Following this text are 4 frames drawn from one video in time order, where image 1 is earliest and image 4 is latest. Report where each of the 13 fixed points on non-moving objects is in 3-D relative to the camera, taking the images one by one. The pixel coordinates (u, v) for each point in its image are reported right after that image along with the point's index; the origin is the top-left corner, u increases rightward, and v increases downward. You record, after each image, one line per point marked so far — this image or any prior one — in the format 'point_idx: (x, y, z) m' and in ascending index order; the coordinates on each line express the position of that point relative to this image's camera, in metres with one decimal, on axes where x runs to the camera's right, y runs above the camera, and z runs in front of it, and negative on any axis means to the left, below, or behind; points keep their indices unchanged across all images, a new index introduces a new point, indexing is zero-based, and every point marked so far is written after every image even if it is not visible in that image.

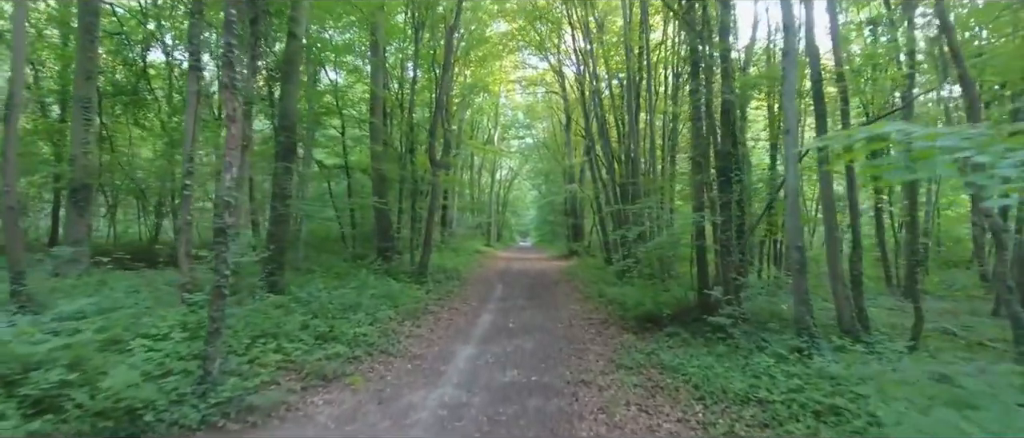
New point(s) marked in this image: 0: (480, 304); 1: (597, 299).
0: (-0.9, -2.4, +15.5) m
1: (+2.5, -2.3, +16.2) m
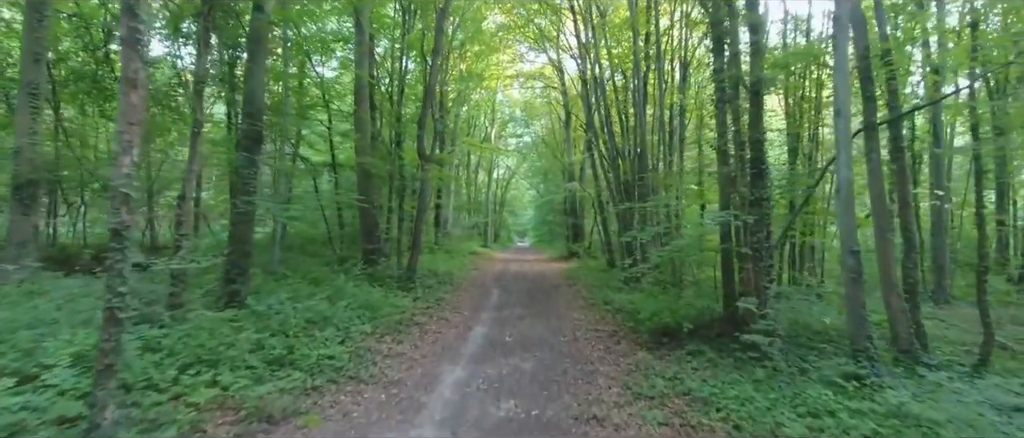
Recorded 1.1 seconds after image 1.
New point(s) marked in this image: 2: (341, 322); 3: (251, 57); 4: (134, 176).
0: (-1.0, -2.3, +14.0) m
1: (+2.4, -2.3, +14.6) m
2: (-2.9, -1.8, +9.5) m
3: (-5.3, +3.3, +11.3) m
4: (-3.3, +0.4, +4.9) m
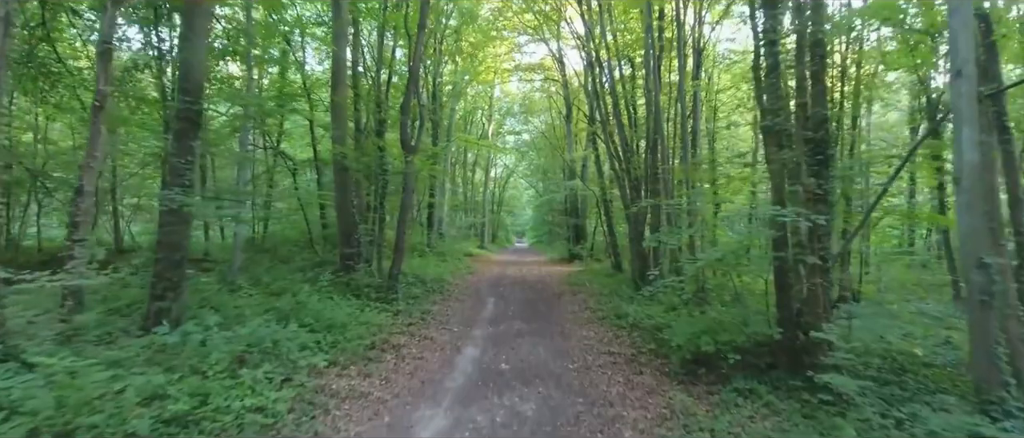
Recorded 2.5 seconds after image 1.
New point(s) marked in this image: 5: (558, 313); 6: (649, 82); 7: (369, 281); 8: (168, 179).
0: (-1.0, -2.4, +11.9) m
1: (+2.3, -2.3, +12.5) m
2: (-2.9, -1.8, +7.4) m
3: (-5.3, +3.3, +9.2) m
4: (-3.3, +0.4, +2.7) m
5: (+1.2, -2.4, +14.6) m
6: (+4.8, +4.8, +19.4) m
7: (-3.5, -1.5, +13.7) m
8: (-5.4, +0.7, +8.7) m
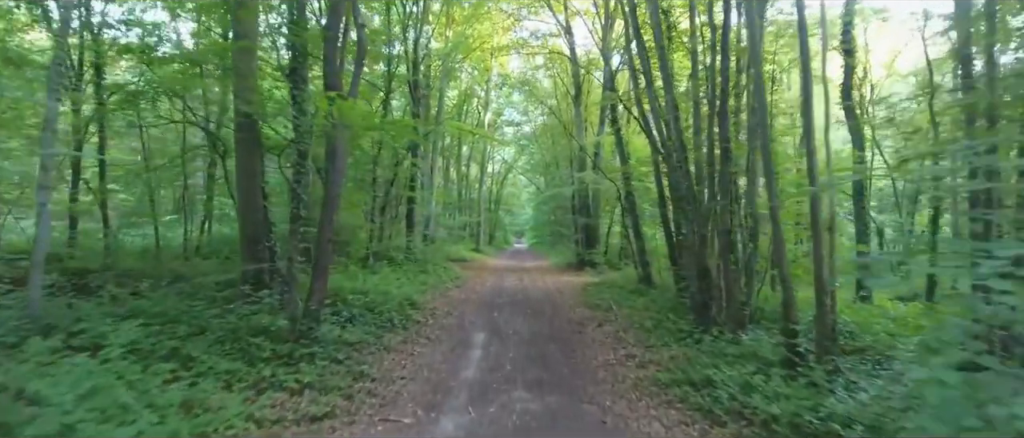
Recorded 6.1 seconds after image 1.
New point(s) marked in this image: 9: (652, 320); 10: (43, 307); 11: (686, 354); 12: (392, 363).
0: (-1.0, -2.3, +6.4) m
1: (+2.3, -2.3, +7.0) m
2: (-2.9, -1.7, +1.8) m
3: (-5.3, +3.3, +3.7) m
4: (-3.3, +0.4, -2.8) m
5: (+1.2, -2.4, +9.0) m
6: (+4.8, +4.8, +13.9) m
7: (-3.5, -1.5, +8.1) m
8: (-5.4, +0.7, +3.2) m
9: (+3.0, -2.2, +12.0) m
10: (-6.7, -1.2, +7.9) m
11: (+2.7, -2.1, +9.0) m
12: (-1.8, -2.2, +8.4) m
